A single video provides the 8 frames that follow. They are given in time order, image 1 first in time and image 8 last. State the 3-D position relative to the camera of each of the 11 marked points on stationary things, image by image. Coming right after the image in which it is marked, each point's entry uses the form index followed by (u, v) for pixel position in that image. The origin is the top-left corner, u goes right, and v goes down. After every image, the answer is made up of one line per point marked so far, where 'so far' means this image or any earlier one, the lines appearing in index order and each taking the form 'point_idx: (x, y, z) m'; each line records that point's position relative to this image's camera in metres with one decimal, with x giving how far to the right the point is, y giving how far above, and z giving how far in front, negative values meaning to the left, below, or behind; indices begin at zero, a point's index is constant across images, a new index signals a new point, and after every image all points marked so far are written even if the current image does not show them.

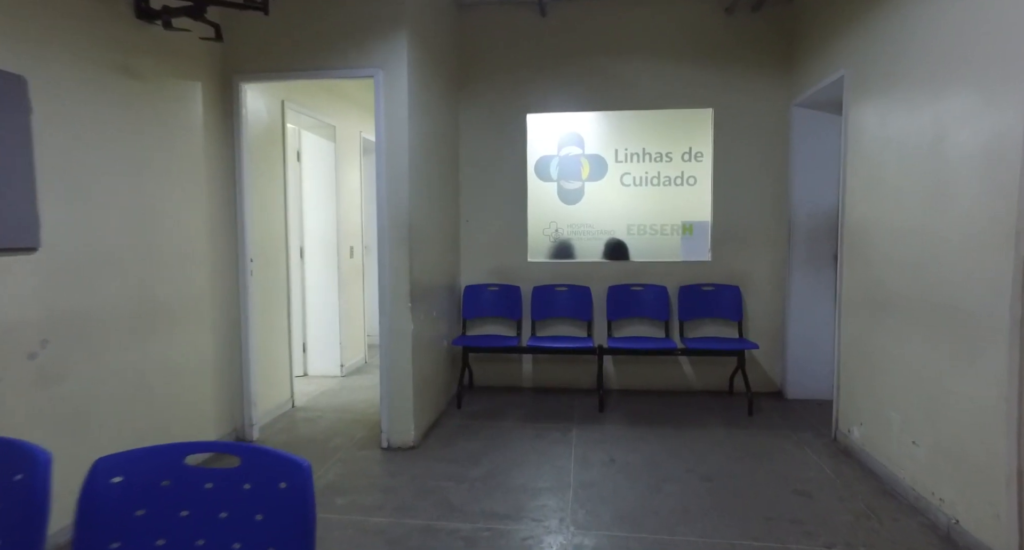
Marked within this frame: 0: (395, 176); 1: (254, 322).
0: (-0.6, +0.5, +3.0) m
1: (-1.5, -0.3, +3.2) m
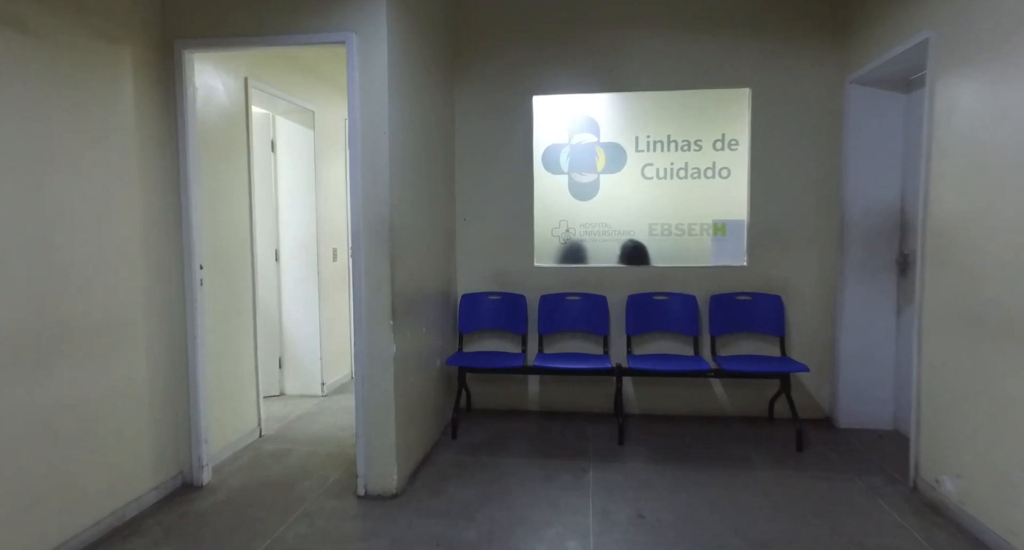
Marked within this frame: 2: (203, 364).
0: (-0.6, +0.5, +2.5) m
1: (-1.5, -0.3, +2.7) m
2: (-1.5, -0.4, +2.6) m
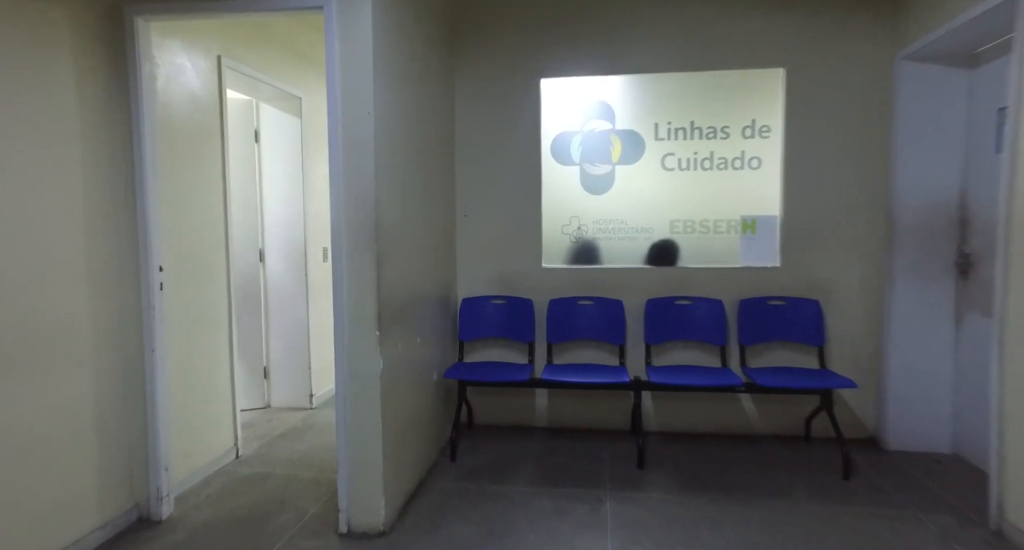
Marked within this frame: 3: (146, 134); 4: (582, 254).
0: (-0.6, +0.5, +2.1) m
1: (-1.5, -0.4, +2.4) m
2: (-1.5, -0.4, +2.3) m
3: (-1.5, +0.6, +2.2) m
4: (+0.4, +0.1, +3.3) m
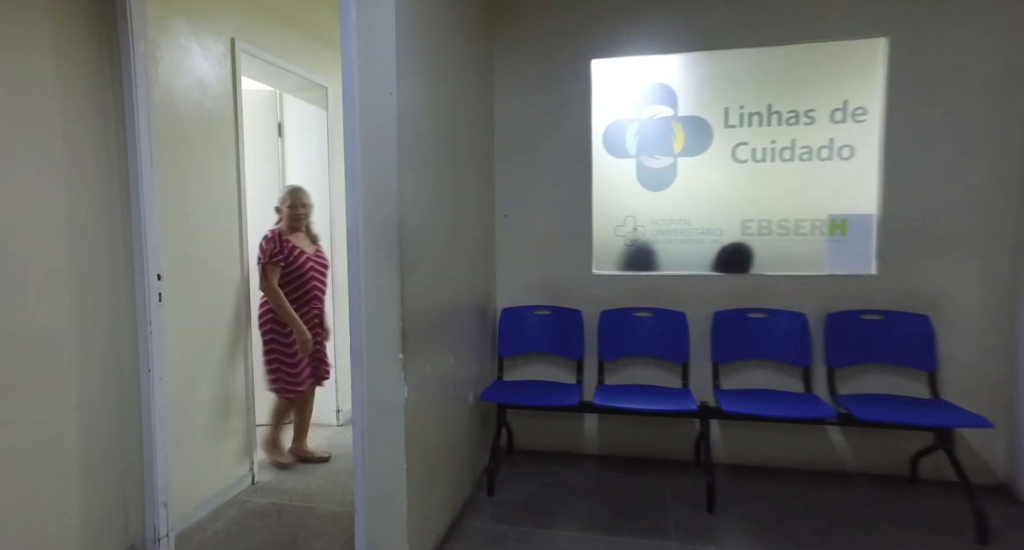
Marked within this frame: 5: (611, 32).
0: (-0.4, +0.4, +1.8) m
1: (-1.3, -0.4, +2.1) m
2: (-1.3, -0.5, +2.0) m
3: (-1.3, +0.5, +2.0) m
4: (+0.7, +0.1, +2.9) m
5: (+0.5, +1.3, +2.8) m
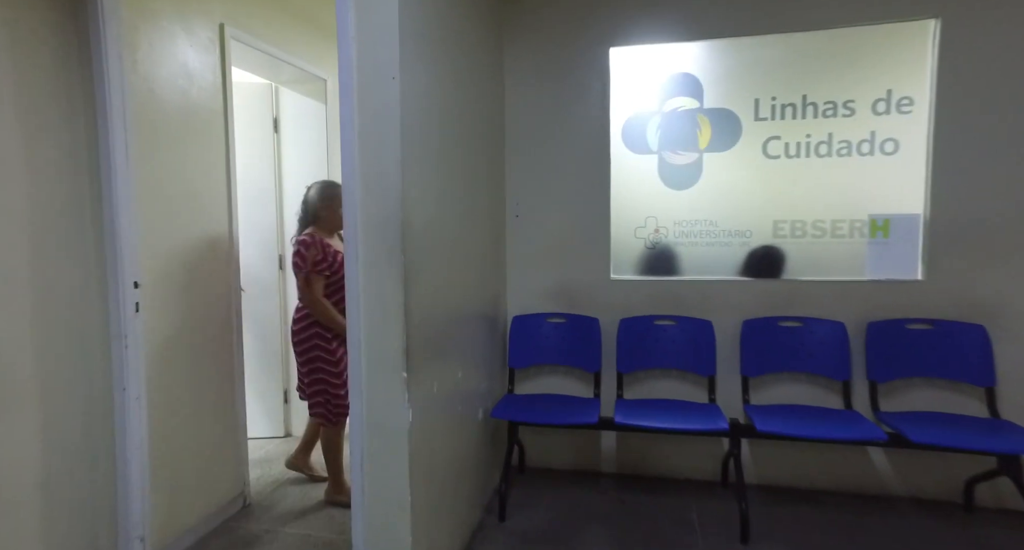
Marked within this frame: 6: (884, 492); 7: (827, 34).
0: (-0.4, +0.4, +1.6) m
1: (-1.3, -0.4, +1.9) m
2: (-1.2, -0.5, +1.8) m
3: (-1.3, +0.5, +1.8) m
4: (+0.7, +0.1, +2.7) m
5: (+0.6, +1.2, +2.6) m
6: (+1.6, -0.9, +2.4) m
7: (+1.4, +1.1, +2.4) m
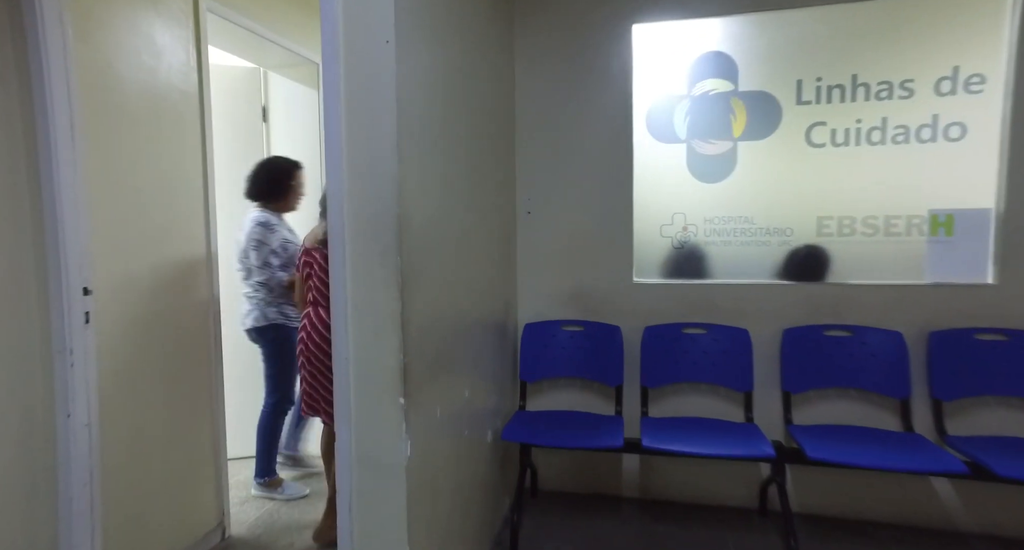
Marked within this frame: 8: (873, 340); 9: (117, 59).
0: (-0.3, +0.4, +1.3) m
1: (-1.2, -0.4, +1.6) m
2: (-1.2, -0.5, +1.5) m
3: (-1.2, +0.5, +1.5) m
4: (+0.8, 0.0, +2.4) m
5: (+0.6, +1.2, +2.3) m
6: (+1.7, -1.0, +2.1) m
7: (+1.5, +1.1, +2.2) m
8: (+1.4, -0.3, +2.2) m
9: (-1.2, +0.7, +1.7) m
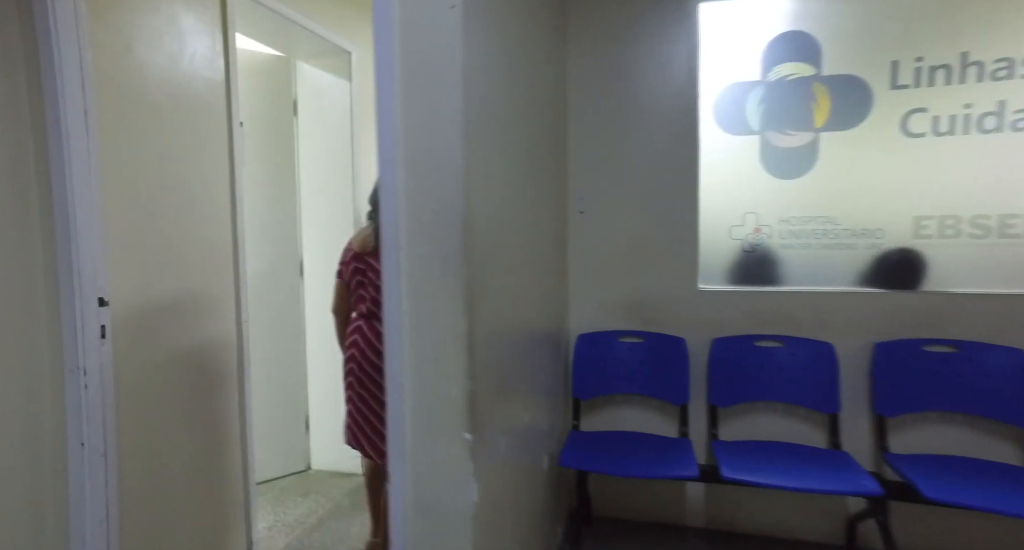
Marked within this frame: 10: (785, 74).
0: (-0.2, +0.4, +1.1) m
1: (-1.0, -0.5, +1.4) m
2: (-1.0, -0.5, +1.4) m
3: (-1.1, +0.5, +1.3) m
4: (+1.0, 0.0, +2.2) m
5: (+0.8, +1.2, +2.1) m
6: (+1.9, -1.0, +1.8) m
7: (+1.7, +1.0, +1.9) m
8: (+1.6, -0.3, +1.9) m
9: (-1.0, +0.7, +1.5) m
10: (+1.1, +0.8, +2.1) m
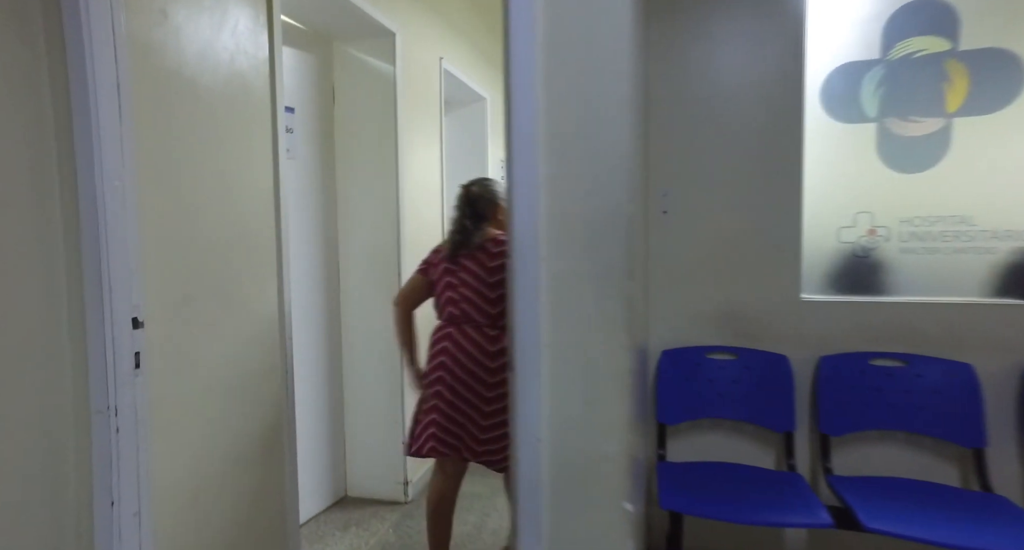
0: (+0.1, +0.4, +0.8) m
1: (-0.7, -0.5, +1.2) m
2: (-0.7, -0.6, +1.1) m
3: (-0.8, +0.4, +1.0) m
4: (+1.3, 0.0, +1.9) m
5: (+1.1, +1.2, +1.8) m
6: (+2.1, -1.0, +1.5) m
7: (+1.9, +1.0, +1.6) m
8: (+1.9, -0.3, +1.6) m
9: (-0.8, +0.7, +1.2) m
10: (+1.3, +0.8, +1.8) m
